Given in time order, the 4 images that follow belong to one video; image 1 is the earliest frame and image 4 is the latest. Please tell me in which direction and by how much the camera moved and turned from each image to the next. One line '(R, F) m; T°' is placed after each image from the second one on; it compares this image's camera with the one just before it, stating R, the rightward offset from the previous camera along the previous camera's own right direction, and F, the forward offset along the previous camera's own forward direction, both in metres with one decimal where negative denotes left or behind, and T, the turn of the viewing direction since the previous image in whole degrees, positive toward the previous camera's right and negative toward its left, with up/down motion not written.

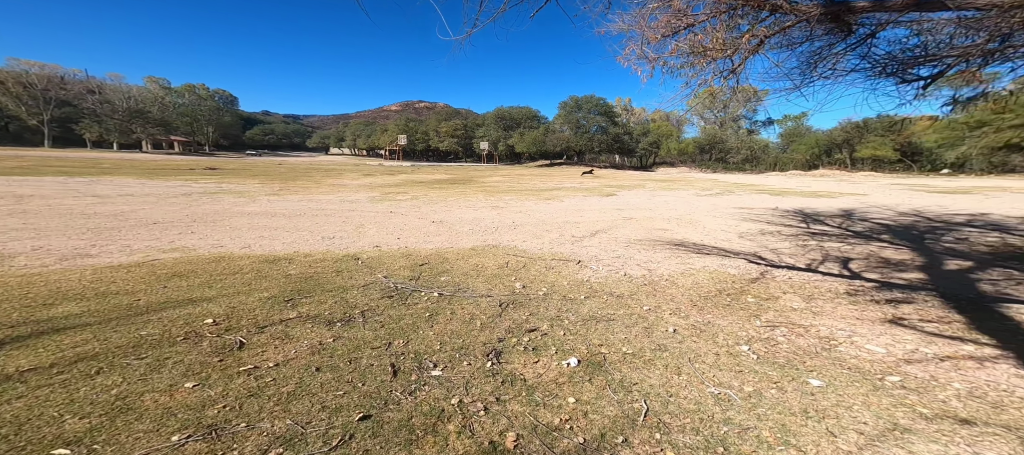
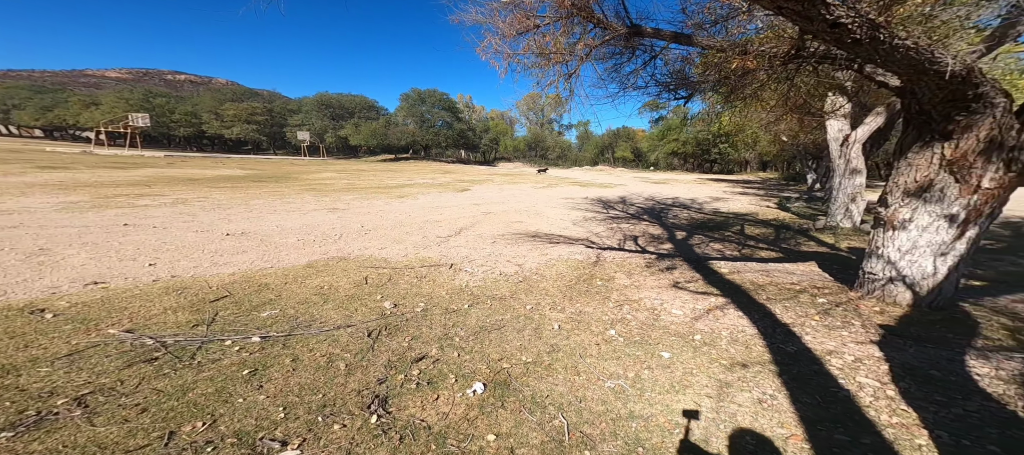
(-0.3, +0.4) m; +25°
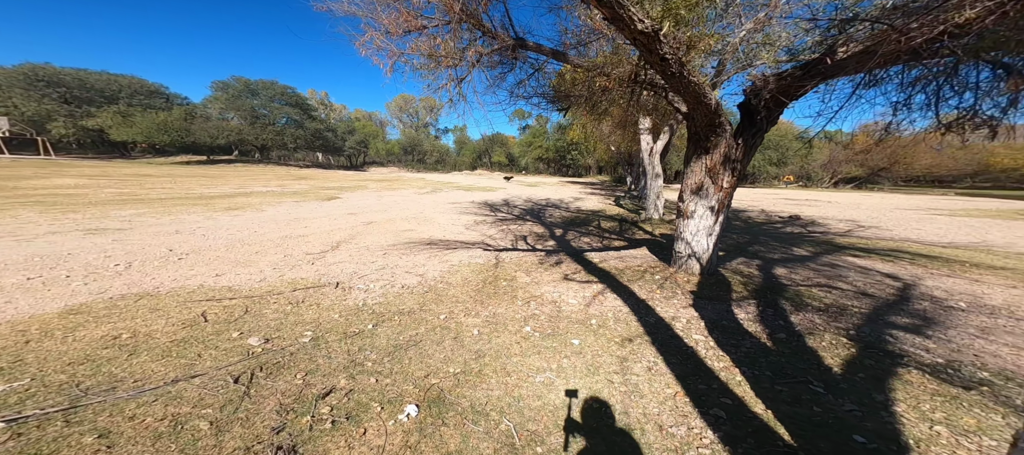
(-0.3, +0.1) m; +20°
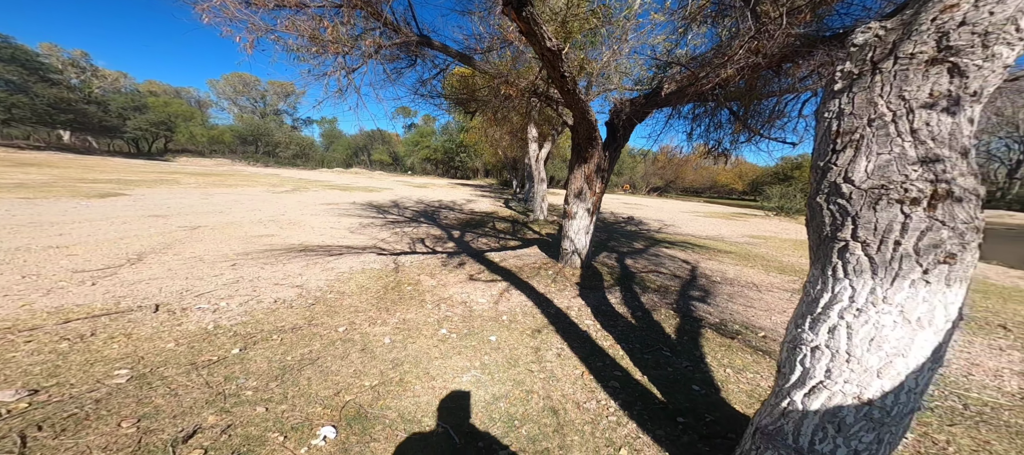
(-0.3, 0.0) m; +20°
